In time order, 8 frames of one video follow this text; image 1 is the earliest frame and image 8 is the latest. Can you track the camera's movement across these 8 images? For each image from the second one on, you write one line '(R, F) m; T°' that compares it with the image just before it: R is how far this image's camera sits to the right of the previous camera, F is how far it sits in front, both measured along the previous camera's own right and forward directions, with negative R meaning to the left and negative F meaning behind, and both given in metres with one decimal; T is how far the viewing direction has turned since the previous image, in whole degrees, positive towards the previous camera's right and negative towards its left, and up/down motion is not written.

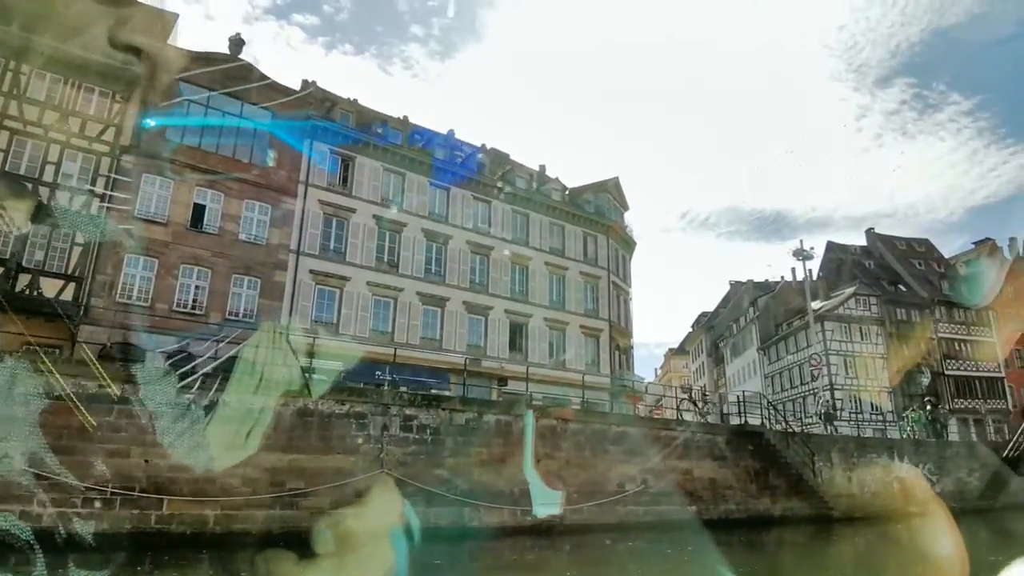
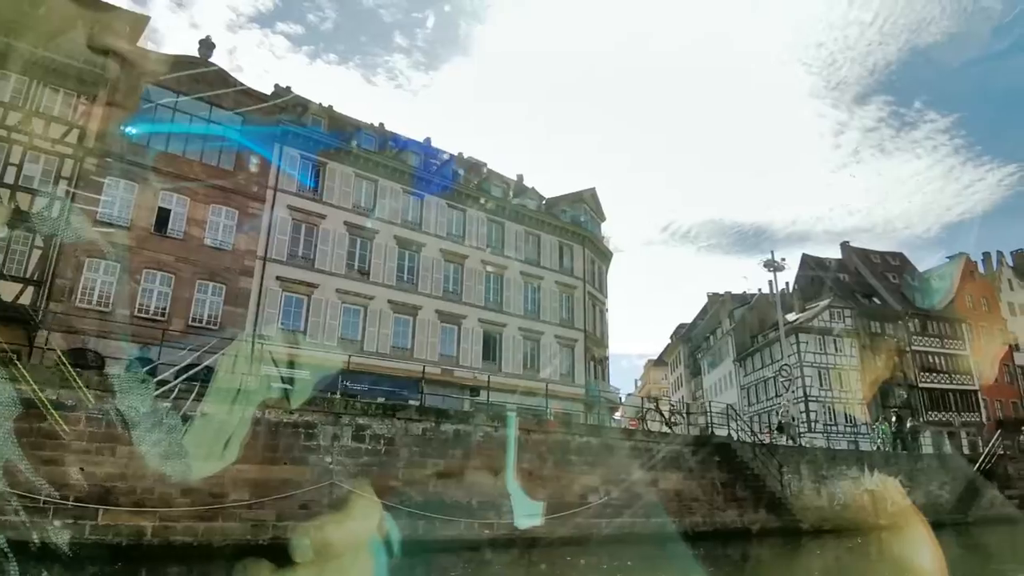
(+0.2, +0.1) m; +1°
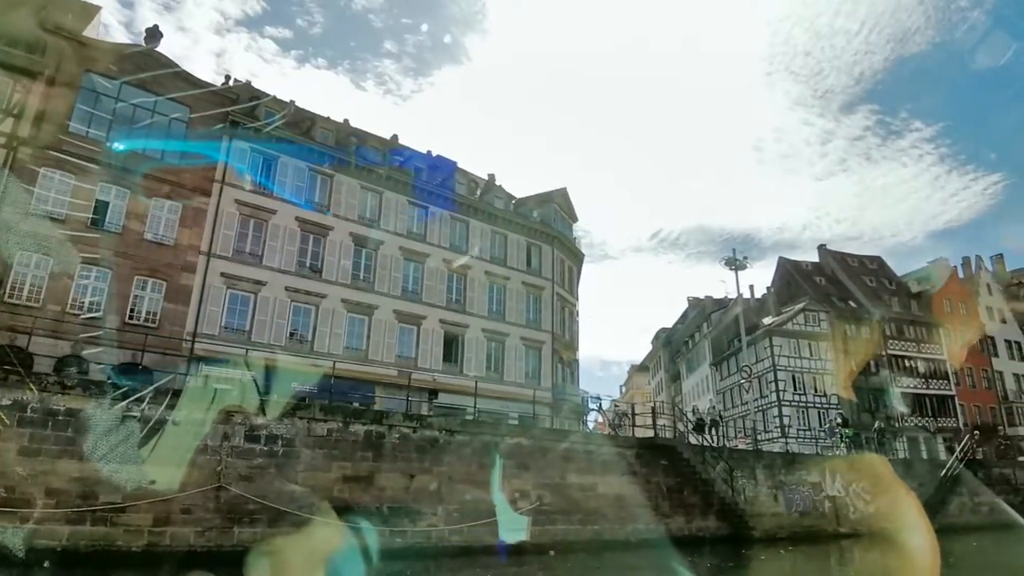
(+0.5, +0.3) m; +1°
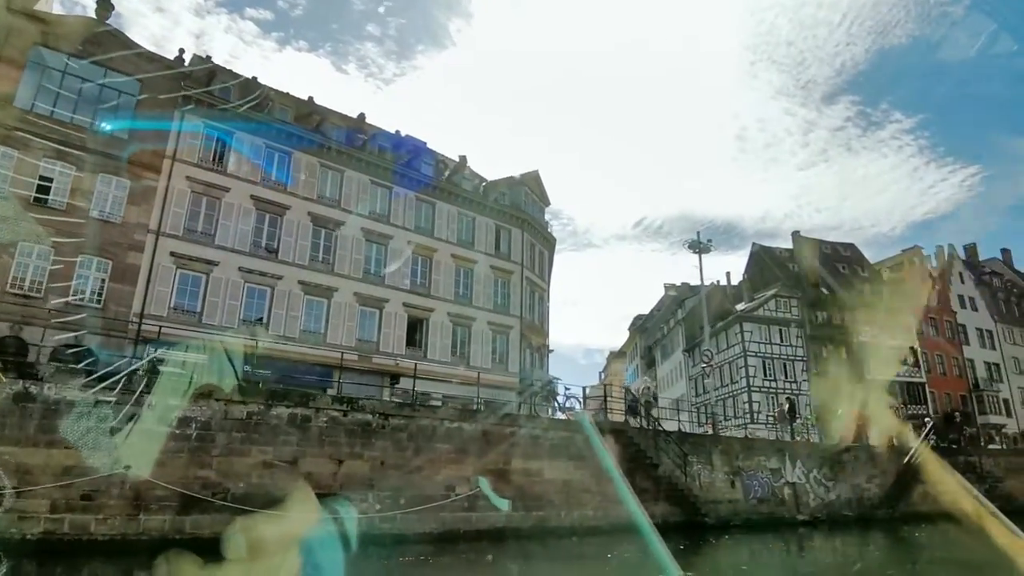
(+0.4, +0.2) m; +1°
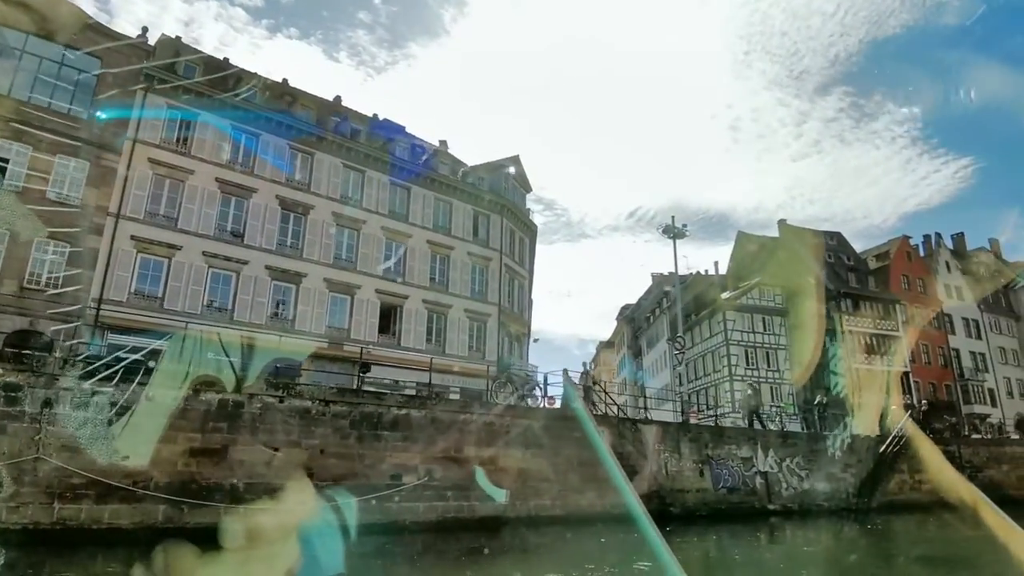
(+0.3, +0.2) m; +1°
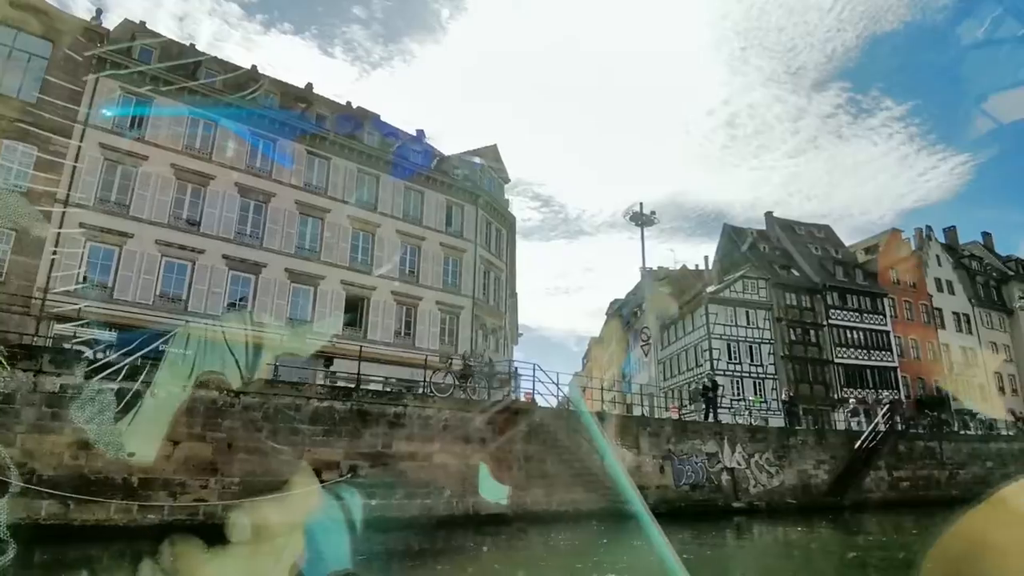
(+0.3, +0.1) m; 0°
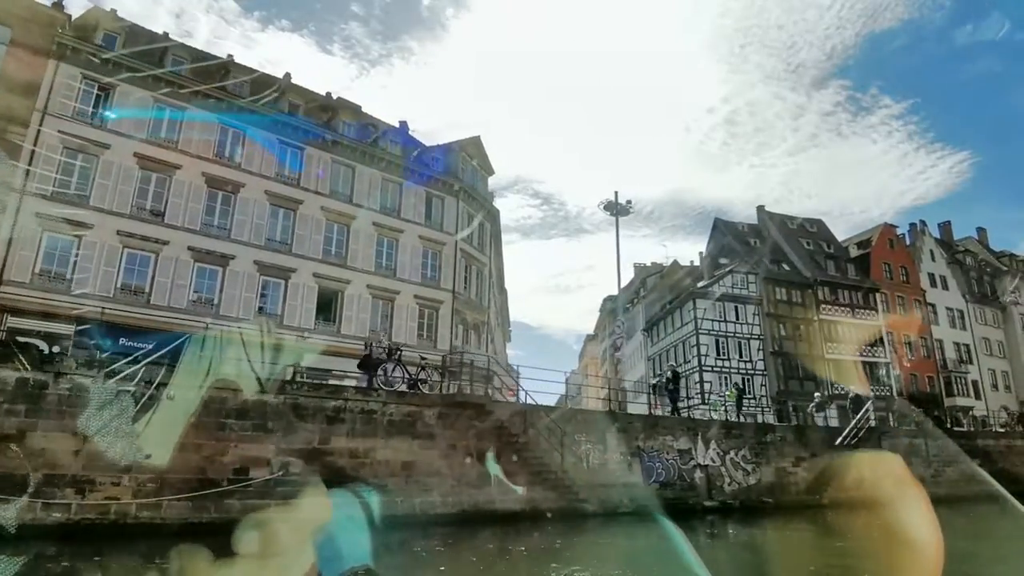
(-0.9, -0.6) m; 0°
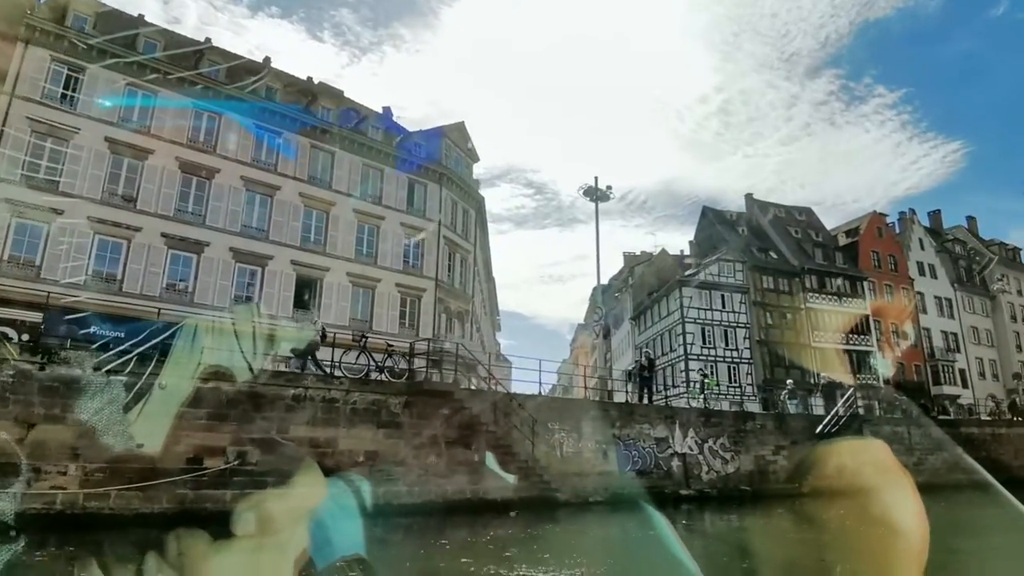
(+0.2, +0.1) m; +1°
